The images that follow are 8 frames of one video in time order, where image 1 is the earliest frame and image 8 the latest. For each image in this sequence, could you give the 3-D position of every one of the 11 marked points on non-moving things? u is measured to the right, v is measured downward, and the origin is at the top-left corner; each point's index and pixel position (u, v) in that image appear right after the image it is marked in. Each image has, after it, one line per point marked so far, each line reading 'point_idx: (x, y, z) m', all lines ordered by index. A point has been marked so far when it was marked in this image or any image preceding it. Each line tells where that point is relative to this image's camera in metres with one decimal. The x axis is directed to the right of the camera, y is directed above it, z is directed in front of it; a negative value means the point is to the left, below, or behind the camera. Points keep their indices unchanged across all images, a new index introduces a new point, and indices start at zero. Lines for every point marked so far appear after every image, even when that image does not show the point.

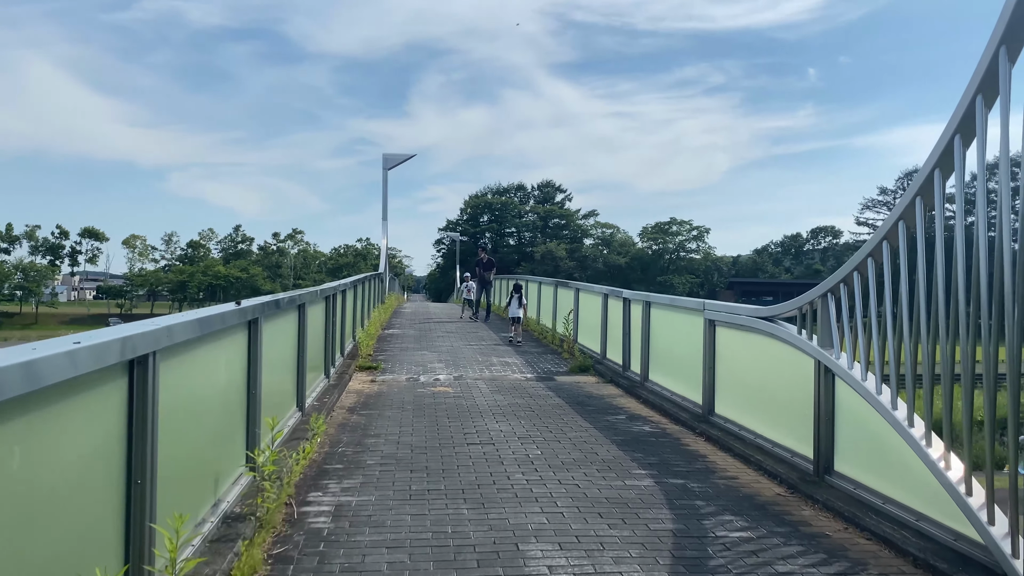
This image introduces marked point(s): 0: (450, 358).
0: (-0.8, -0.9, +10.3) m
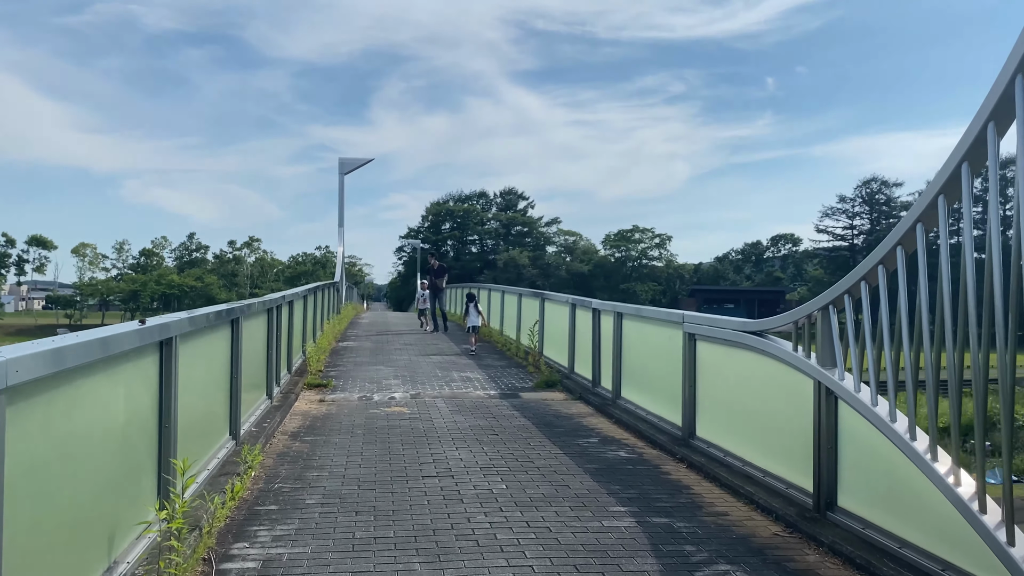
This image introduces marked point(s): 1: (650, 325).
0: (-1.2, -1.0, +9.6) m
1: (+1.1, -0.3, +6.9) m
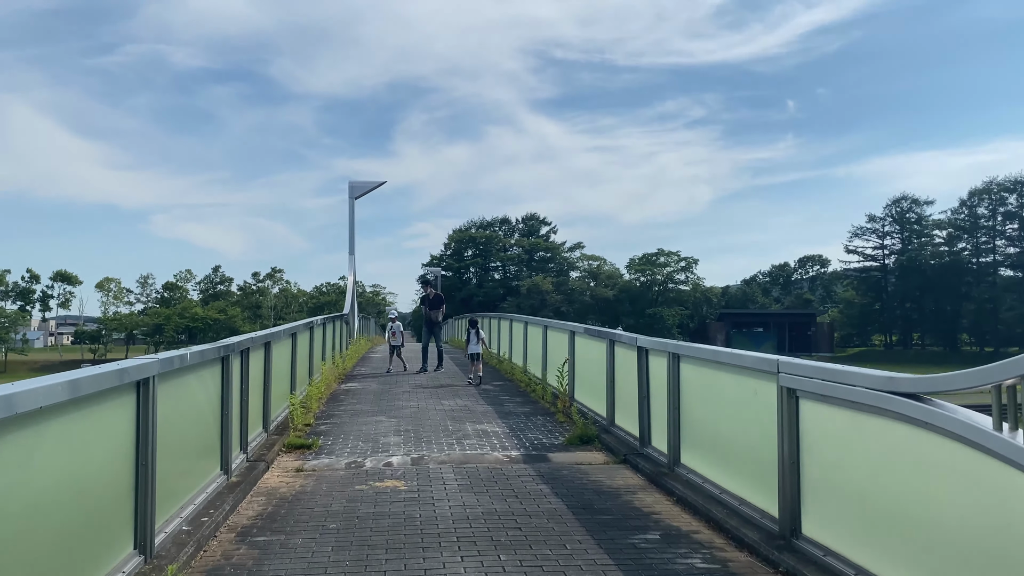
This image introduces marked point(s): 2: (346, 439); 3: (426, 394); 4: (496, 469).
0: (-1.0, -1.3, +7.9) m
1: (+1.3, -0.5, +5.2) m
2: (-1.5, -1.4, +7.5) m
3: (-1.1, -1.3, +10.5) m
4: (-0.1, -1.4, +6.2) m
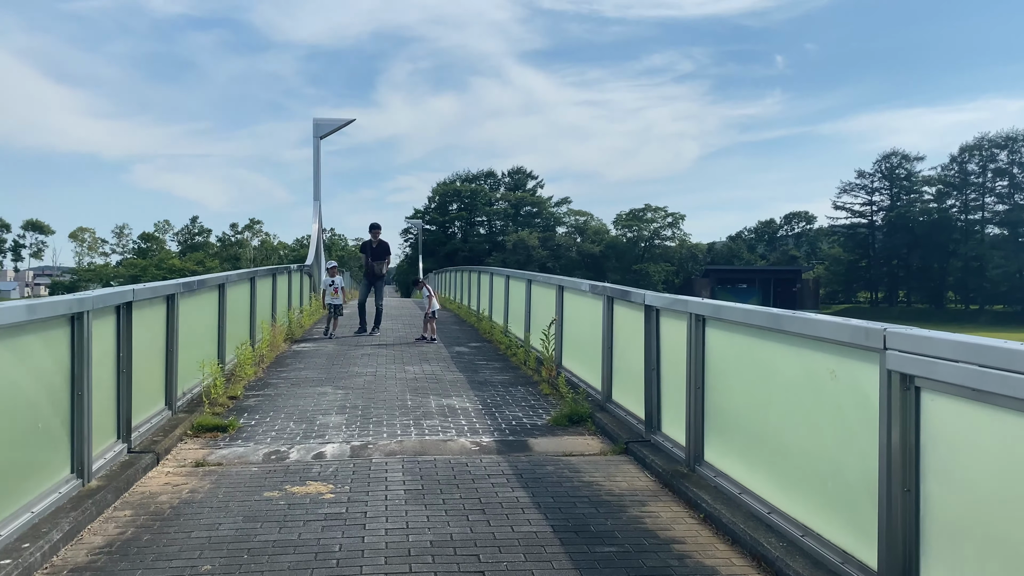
0: (-1.2, -0.9, +6.4) m
1: (+1.1, -0.2, +3.6) m
2: (-1.7, -0.9, +6.0) m
3: (-1.3, -0.7, +9.0) m
4: (-0.3, -1.0, +4.7) m
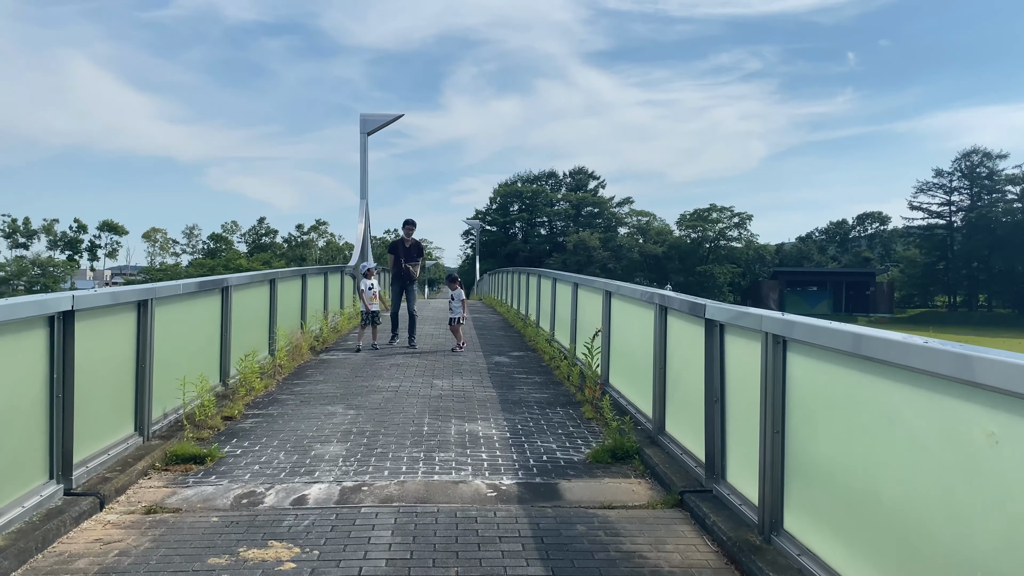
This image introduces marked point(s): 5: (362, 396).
0: (-0.9, -0.9, +5.5) m
1: (+1.2, -0.3, +2.6) m
2: (-1.5, -1.0, +5.1) m
3: (-0.9, -0.8, +8.1) m
4: (-0.2, -1.0, +3.8) m
5: (-1.2, -0.9, +6.7) m
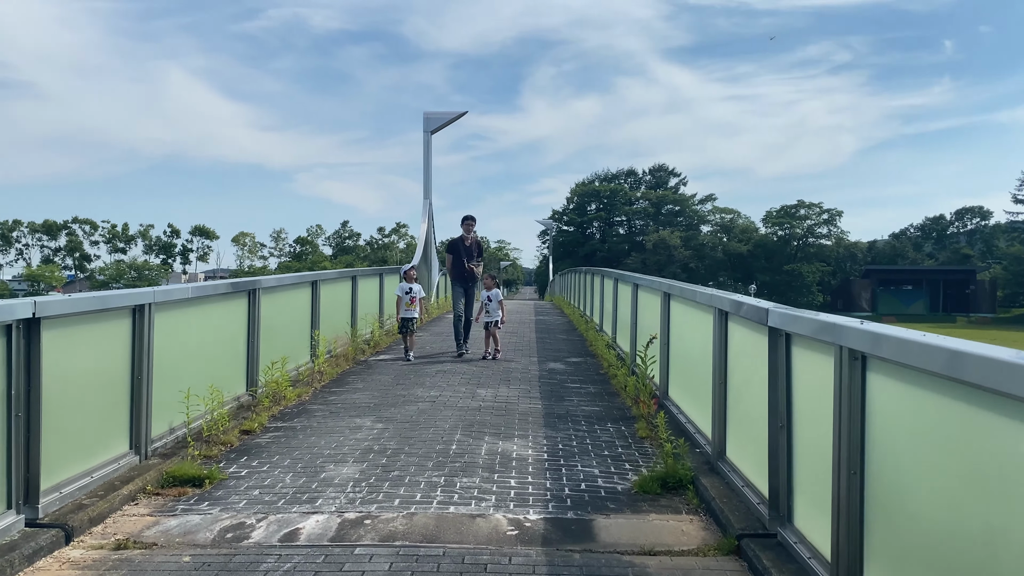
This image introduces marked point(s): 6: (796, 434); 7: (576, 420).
0: (-0.7, -0.9, +5.0) m
1: (+1.1, -0.3, +1.8) m
2: (-1.3, -1.0, +4.6) m
3: (-0.4, -0.8, +7.6) m
4: (-0.1, -1.1, +3.2) m
5: (-0.9, -0.9, +6.1) m
6: (+1.1, -0.6, +3.3) m
7: (+0.5, -0.9, +5.8) m
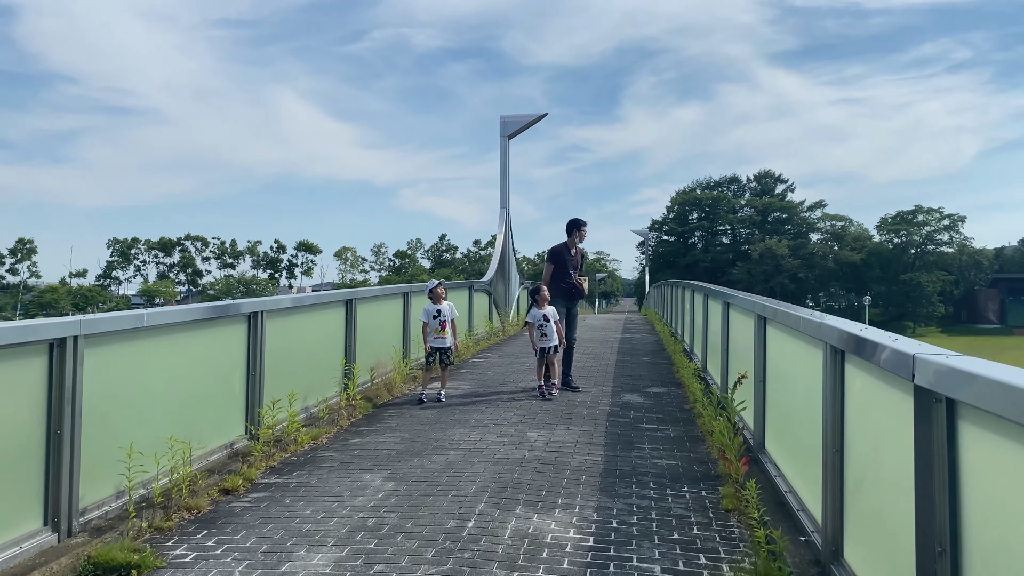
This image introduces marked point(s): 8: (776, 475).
0: (-0.5, -1.0, +3.8) m
1: (+0.9, -0.4, +0.5) m
2: (-1.2, -1.1, +3.6) m
3: (+0.1, -0.9, +6.4) m
4: (-0.2, -1.1, +2.0) m
5: (-0.5, -1.0, +5.0) m
6: (+1.1, -0.7, +1.9) m
7: (+0.7, -1.0, +4.6) m
8: (+1.3, -0.9, +4.1) m
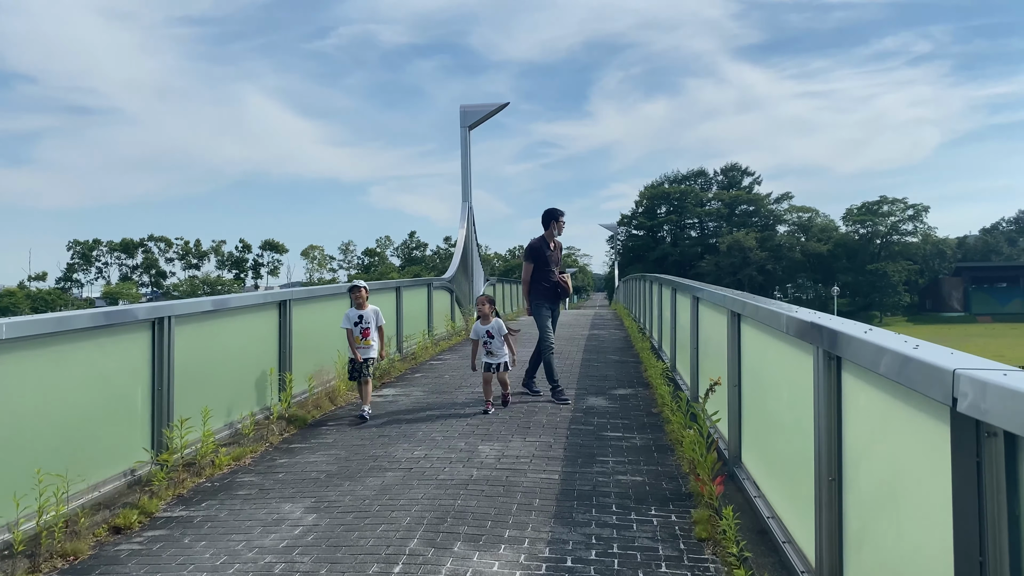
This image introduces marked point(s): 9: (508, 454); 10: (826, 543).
0: (-0.8, -1.0, +3.2) m
1: (+0.7, -0.3, 0.0) m
2: (-1.4, -1.1, +3.0) m
3: (-0.3, -0.9, +5.8) m
4: (-0.4, -1.1, +1.4) m
5: (-0.8, -1.0, +4.4) m
6: (+0.9, -0.6, +1.4) m
7: (+0.4, -1.0, +4.0) m
8: (+1.0, -0.9, +3.6) m
9: (0.0, -1.0, +4.9) m
10: (+0.9, -0.8, +2.5) m
